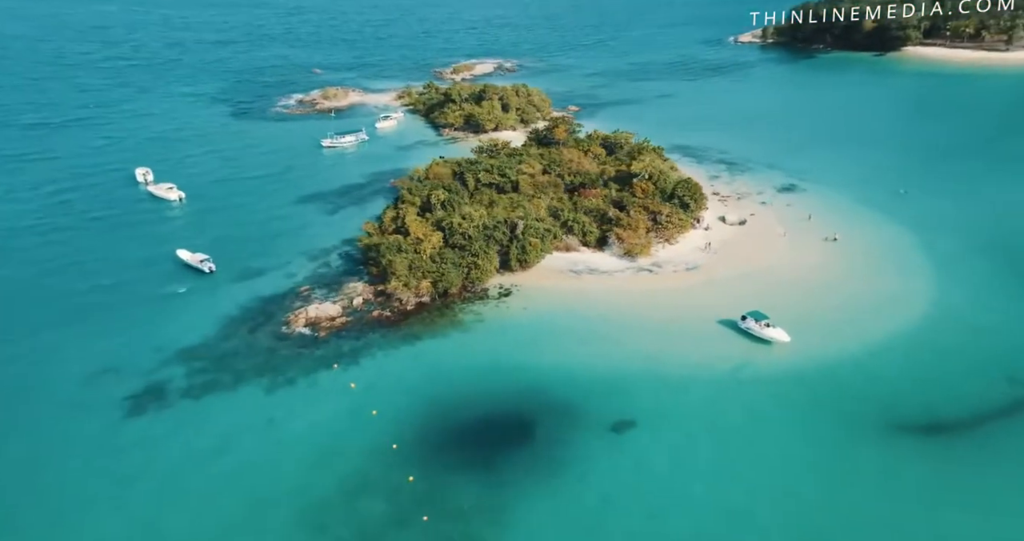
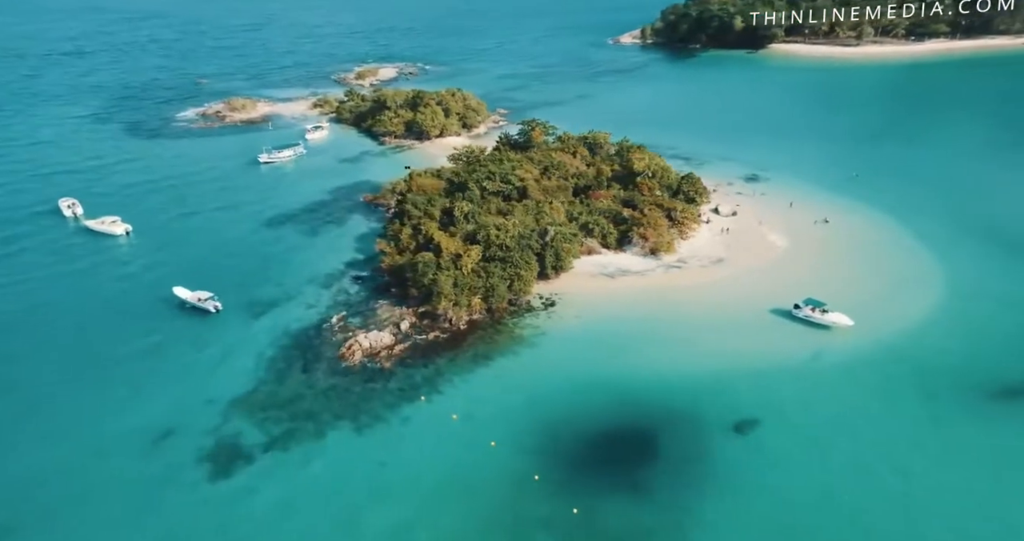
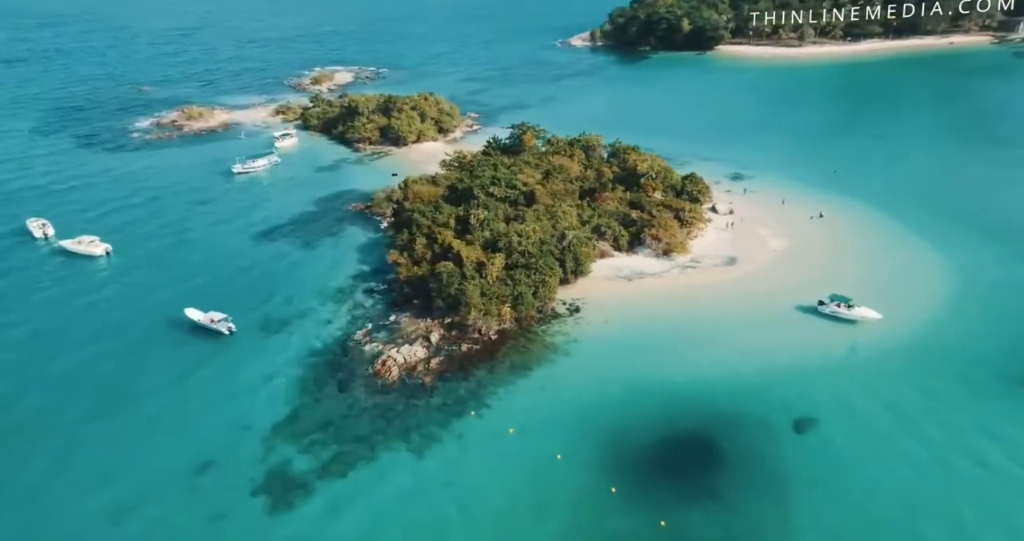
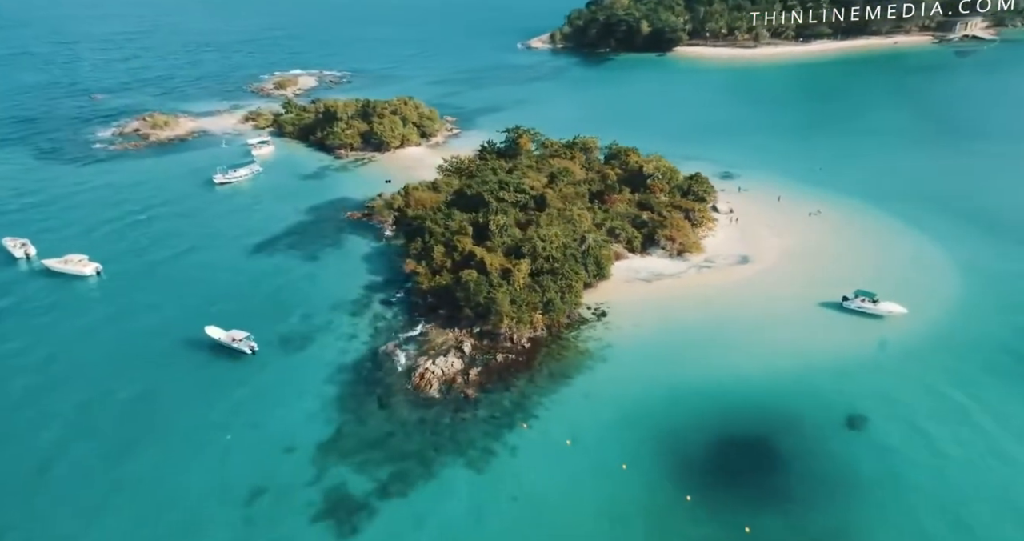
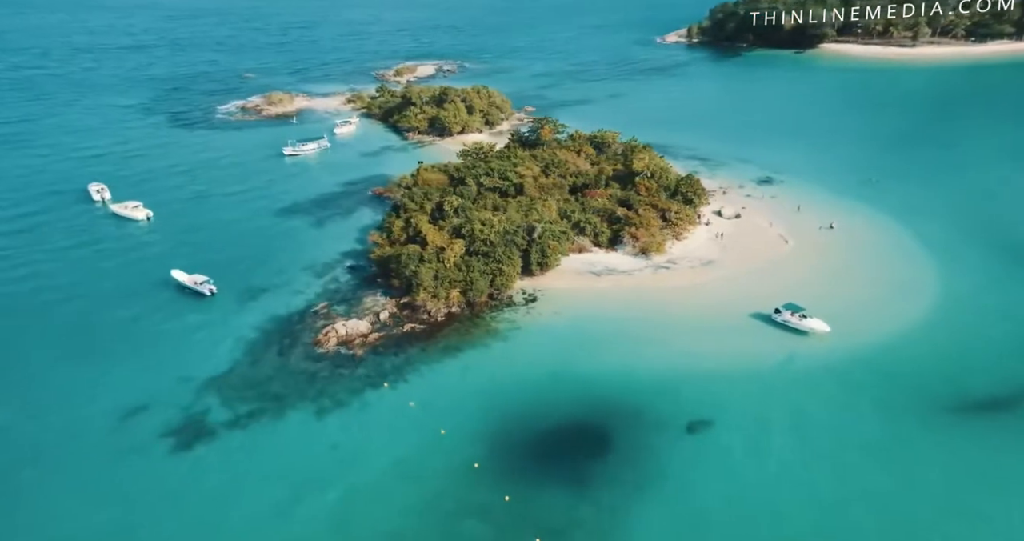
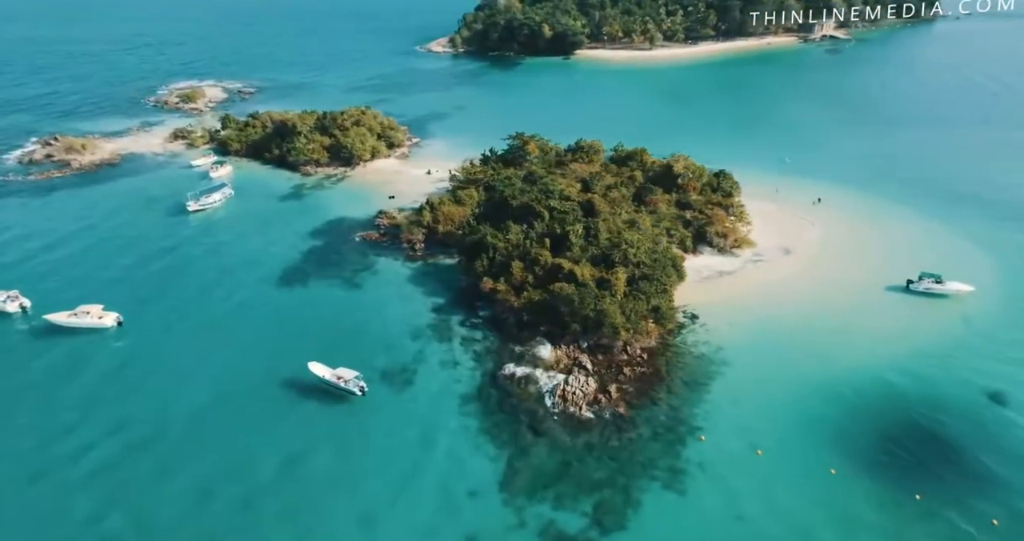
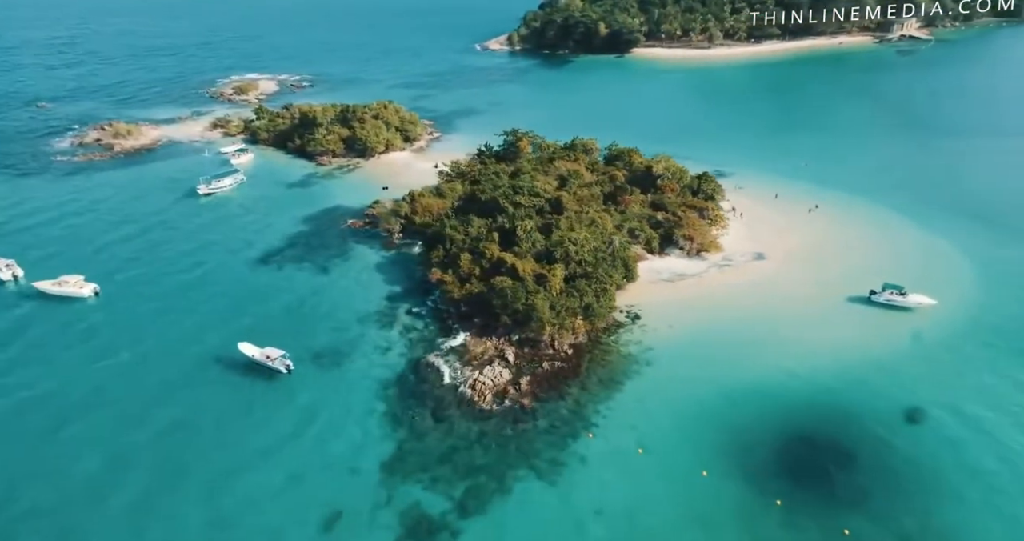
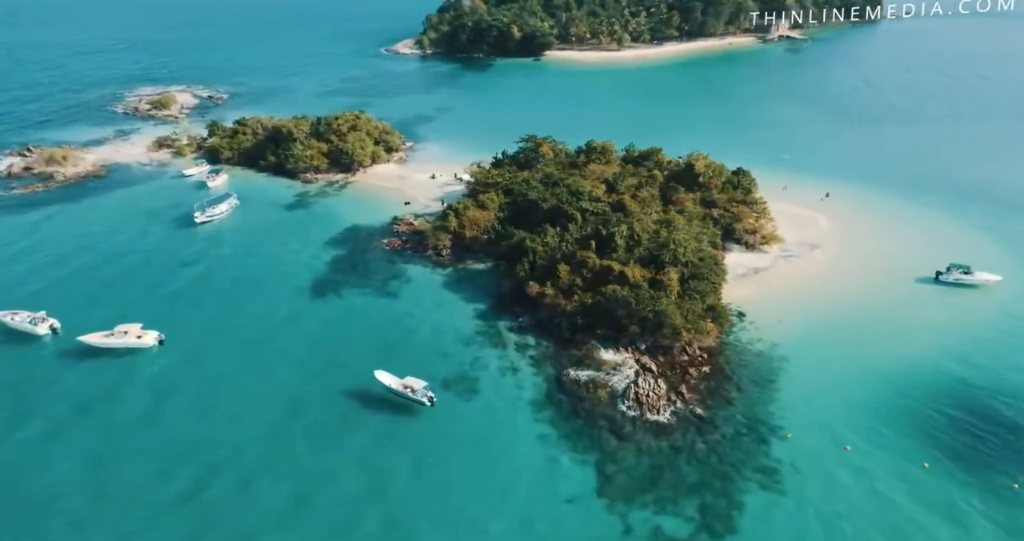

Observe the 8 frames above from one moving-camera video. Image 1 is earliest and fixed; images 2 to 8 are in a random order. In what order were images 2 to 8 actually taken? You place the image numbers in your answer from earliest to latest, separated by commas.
5, 2, 3, 4, 7, 6, 8
